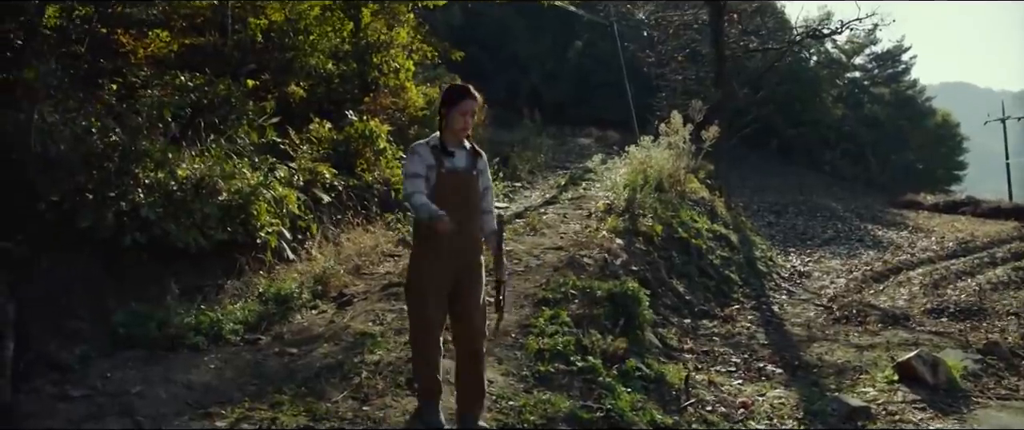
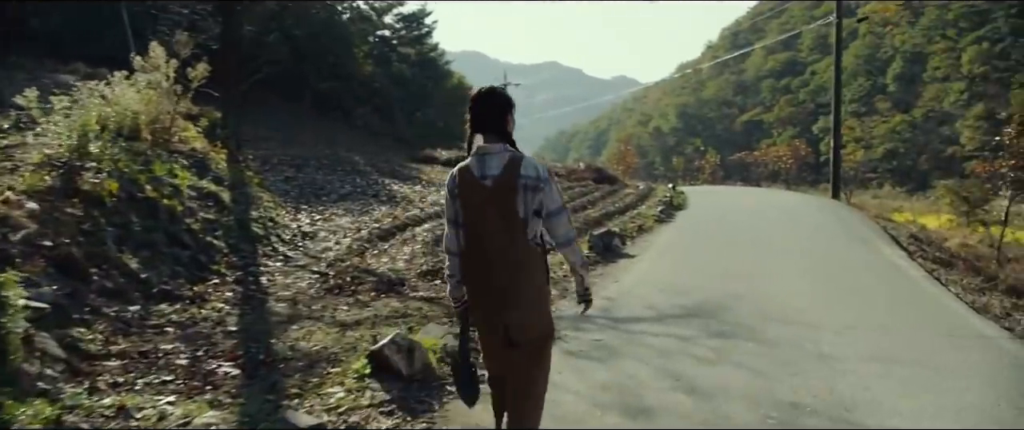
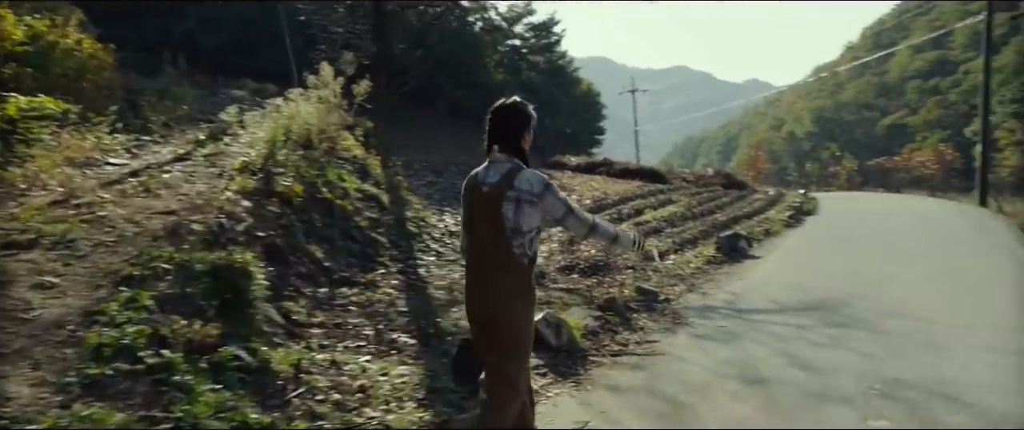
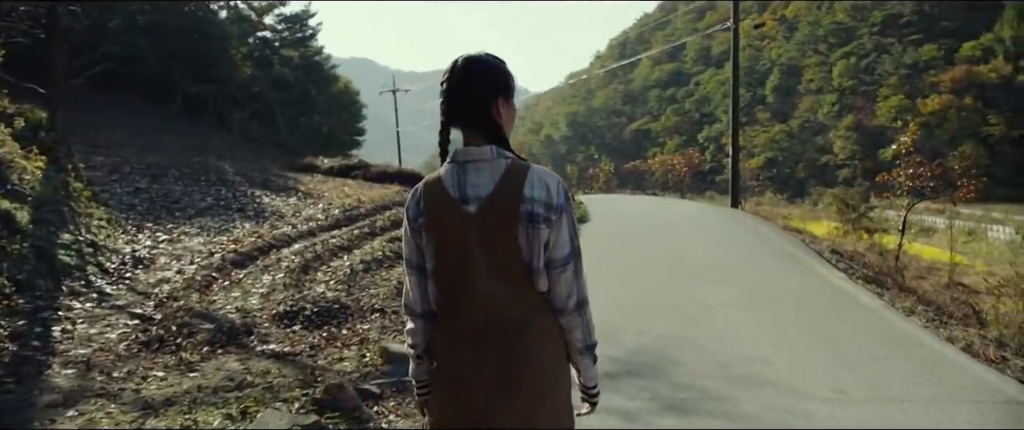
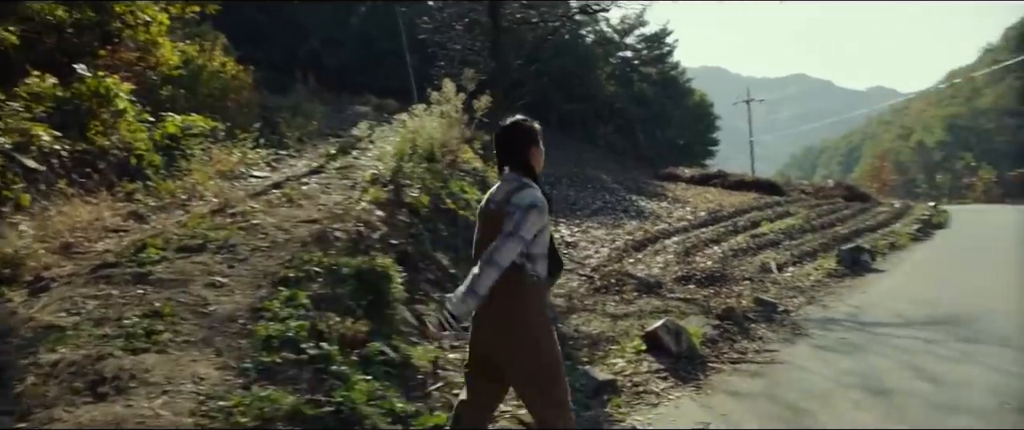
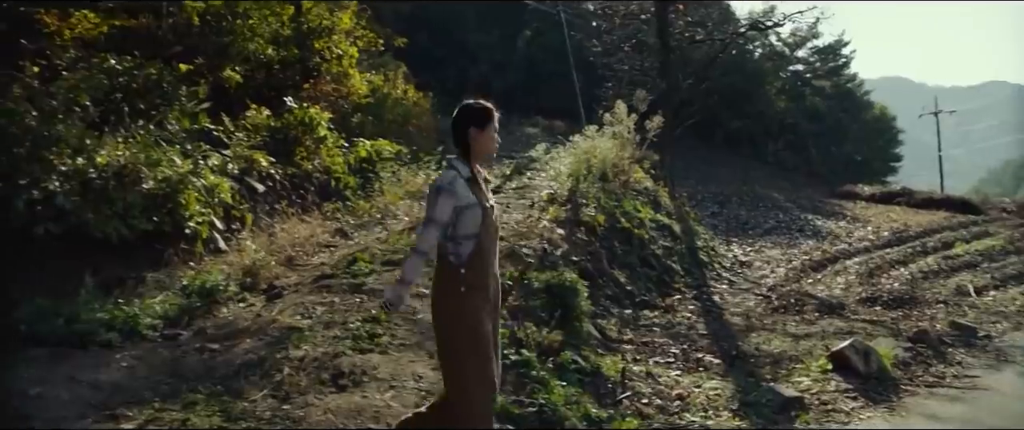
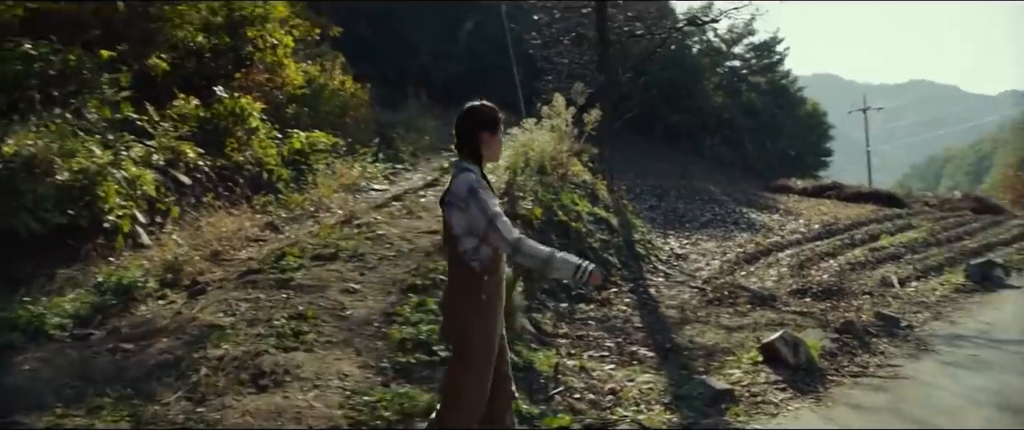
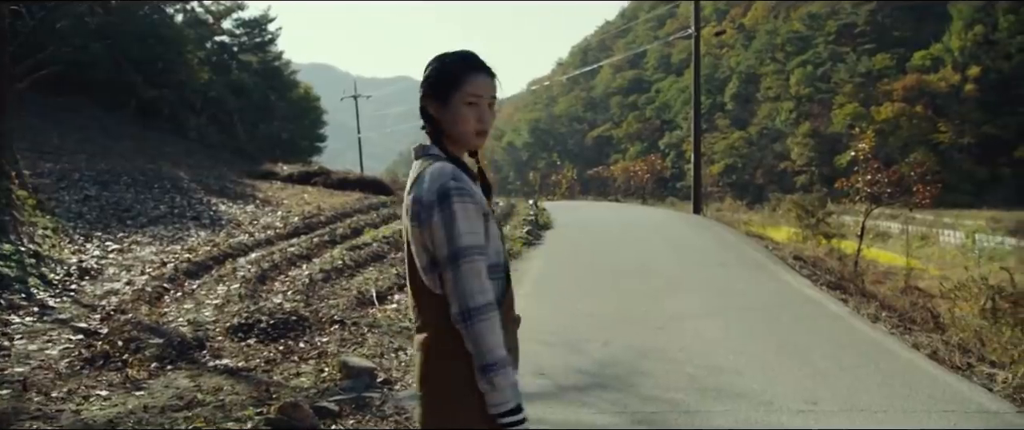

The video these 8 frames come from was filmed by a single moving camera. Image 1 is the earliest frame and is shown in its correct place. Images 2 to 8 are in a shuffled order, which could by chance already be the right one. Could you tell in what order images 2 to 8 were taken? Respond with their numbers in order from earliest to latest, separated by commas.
6, 7, 5, 3, 2, 4, 8
